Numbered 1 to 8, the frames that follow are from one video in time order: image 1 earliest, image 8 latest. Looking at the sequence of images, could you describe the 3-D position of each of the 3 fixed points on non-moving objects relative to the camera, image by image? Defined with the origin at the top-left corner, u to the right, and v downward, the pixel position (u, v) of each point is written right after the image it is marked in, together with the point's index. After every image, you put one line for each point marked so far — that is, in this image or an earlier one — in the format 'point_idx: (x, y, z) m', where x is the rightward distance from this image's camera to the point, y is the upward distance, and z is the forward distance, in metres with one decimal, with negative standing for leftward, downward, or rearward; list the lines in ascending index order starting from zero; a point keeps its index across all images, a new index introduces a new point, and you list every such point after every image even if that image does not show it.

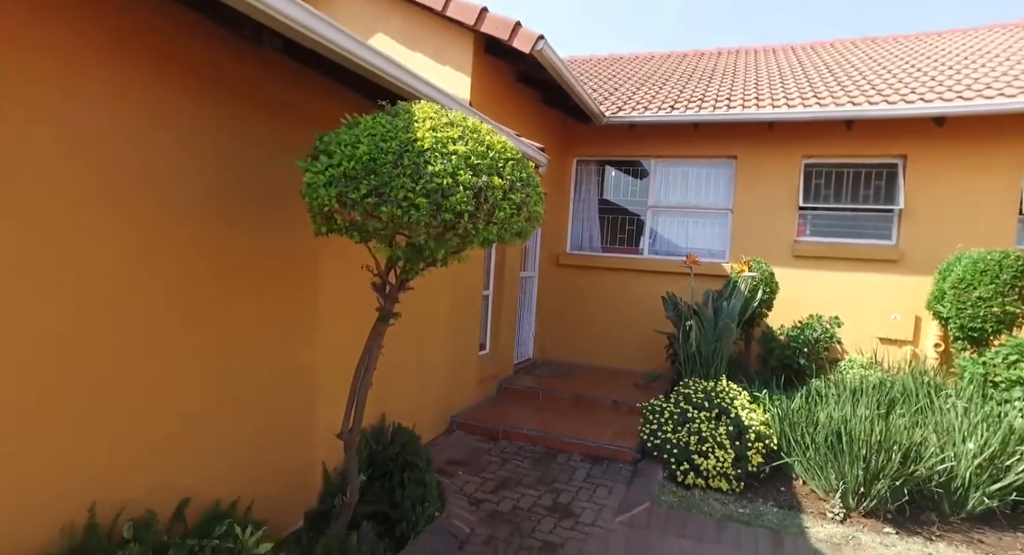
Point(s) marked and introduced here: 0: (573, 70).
0: (+1.1, +4.1, +11.8) m
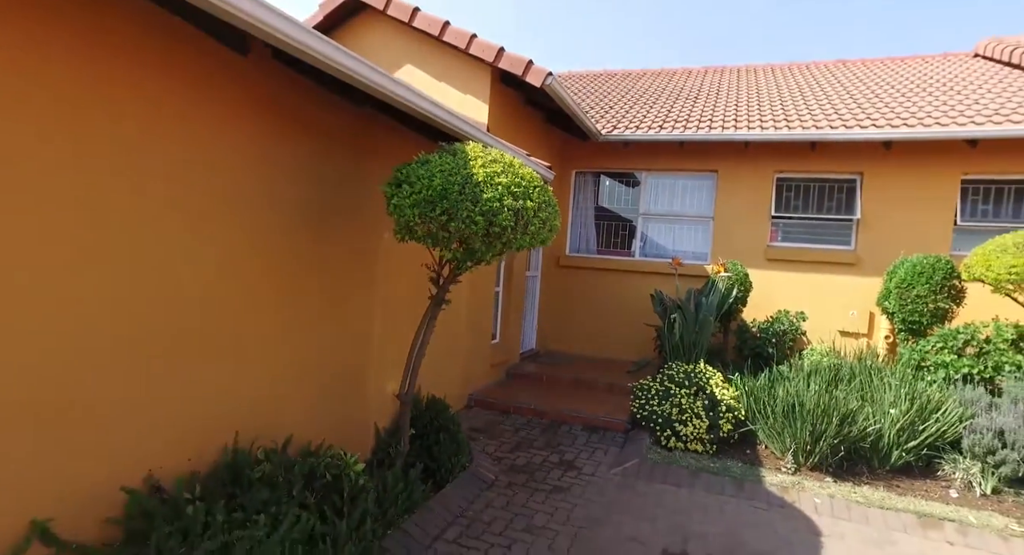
0: (+1.2, +4.1, +13.0) m
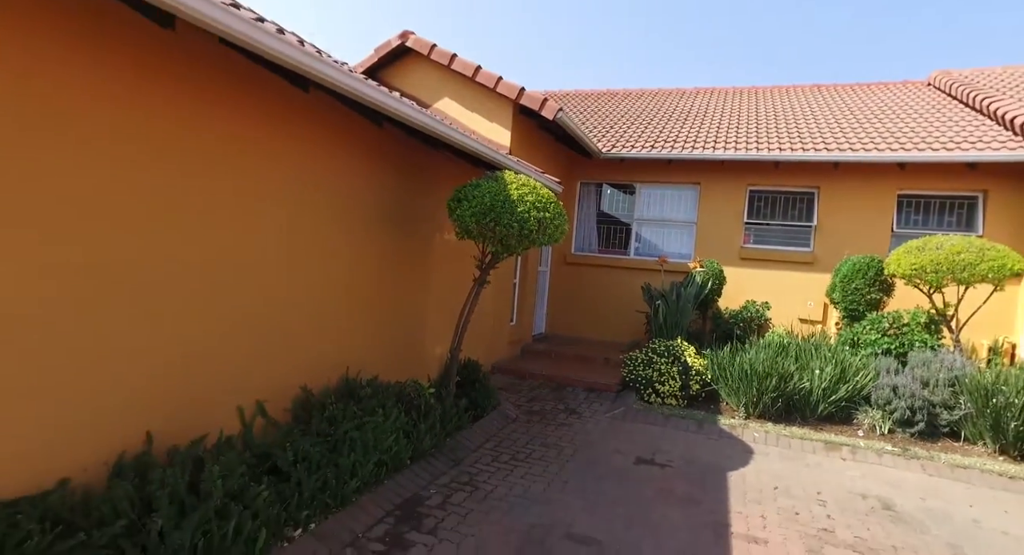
0: (+1.6, +4.2, +14.9) m
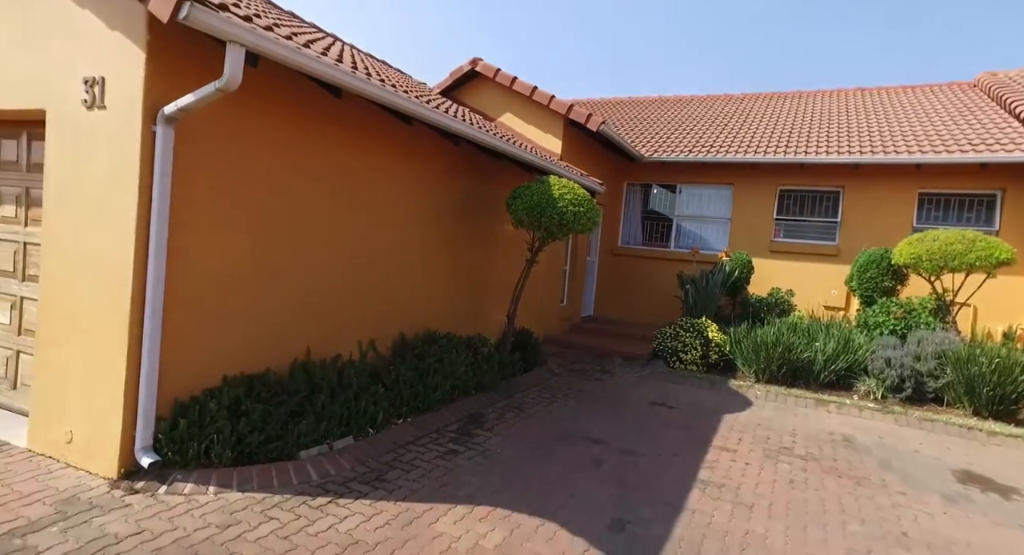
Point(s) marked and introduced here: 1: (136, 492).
0: (+3.1, +4.4, +16.3) m
1: (-2.3, -1.3, +3.7) m
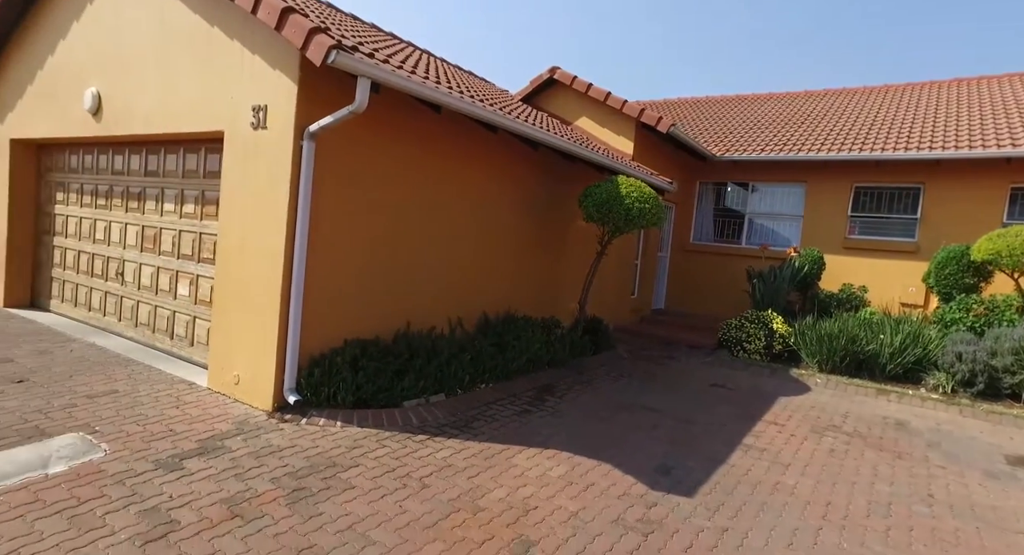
0: (+5.3, +4.6, +16.7) m
1: (-1.8, -1.1, +4.9) m
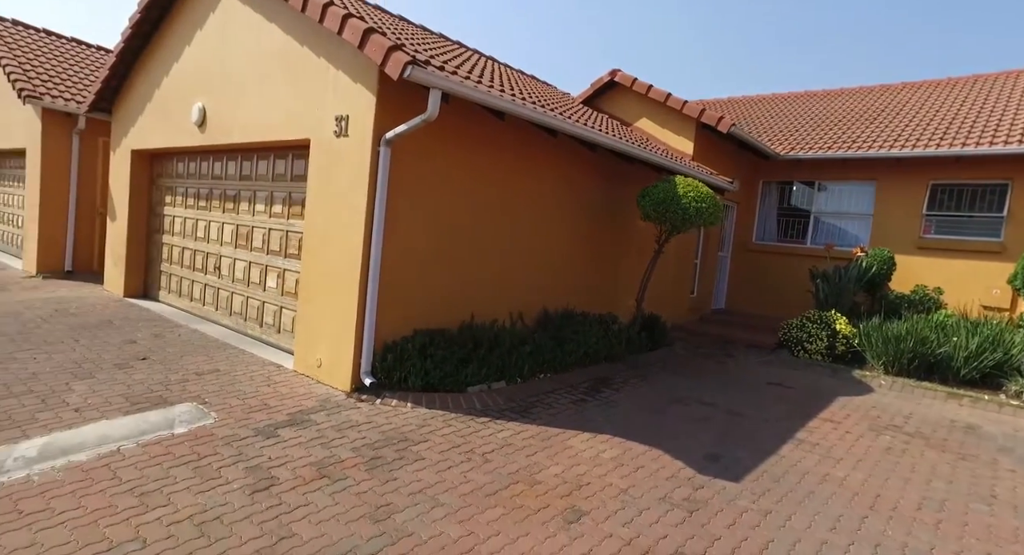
0: (+6.9, +4.5, +16.4) m
1: (-1.3, -1.1, +5.4) m
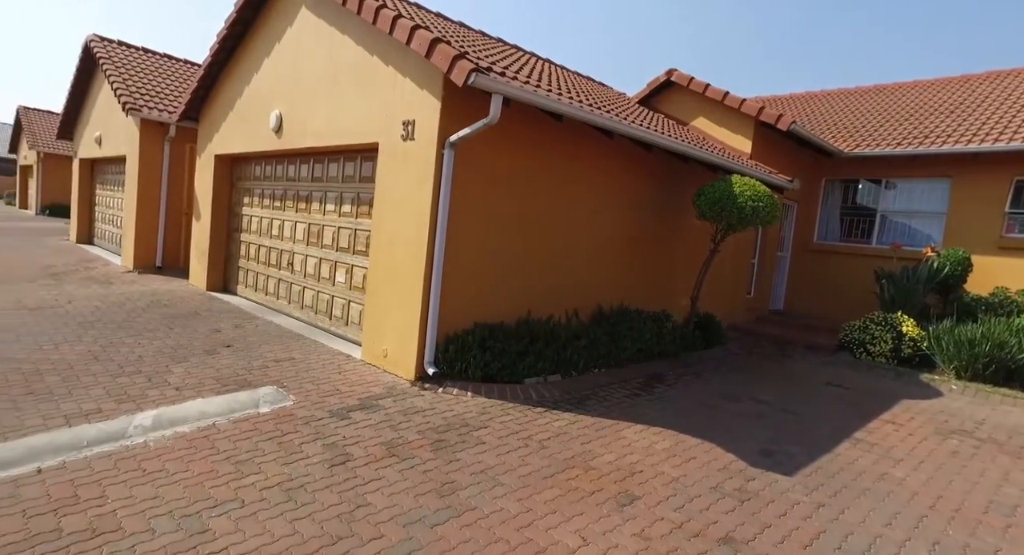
0: (+8.4, +4.5, +16.0) m
1: (-0.8, -1.0, +5.7) m
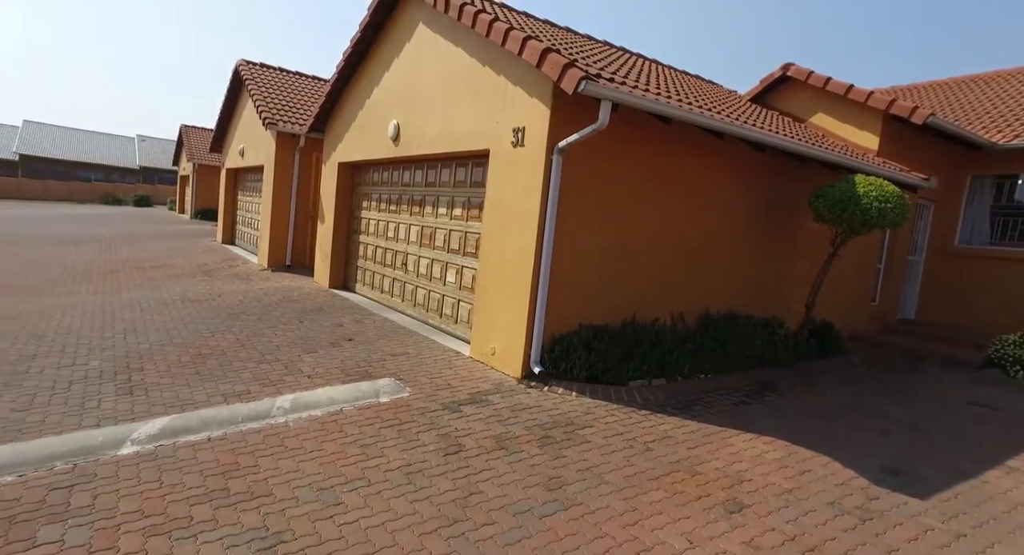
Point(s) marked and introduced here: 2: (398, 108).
0: (+11.1, +4.3, +14.5) m
1: (+0.2, -1.1, +5.9) m
2: (-1.5, +2.2, +8.0) m
